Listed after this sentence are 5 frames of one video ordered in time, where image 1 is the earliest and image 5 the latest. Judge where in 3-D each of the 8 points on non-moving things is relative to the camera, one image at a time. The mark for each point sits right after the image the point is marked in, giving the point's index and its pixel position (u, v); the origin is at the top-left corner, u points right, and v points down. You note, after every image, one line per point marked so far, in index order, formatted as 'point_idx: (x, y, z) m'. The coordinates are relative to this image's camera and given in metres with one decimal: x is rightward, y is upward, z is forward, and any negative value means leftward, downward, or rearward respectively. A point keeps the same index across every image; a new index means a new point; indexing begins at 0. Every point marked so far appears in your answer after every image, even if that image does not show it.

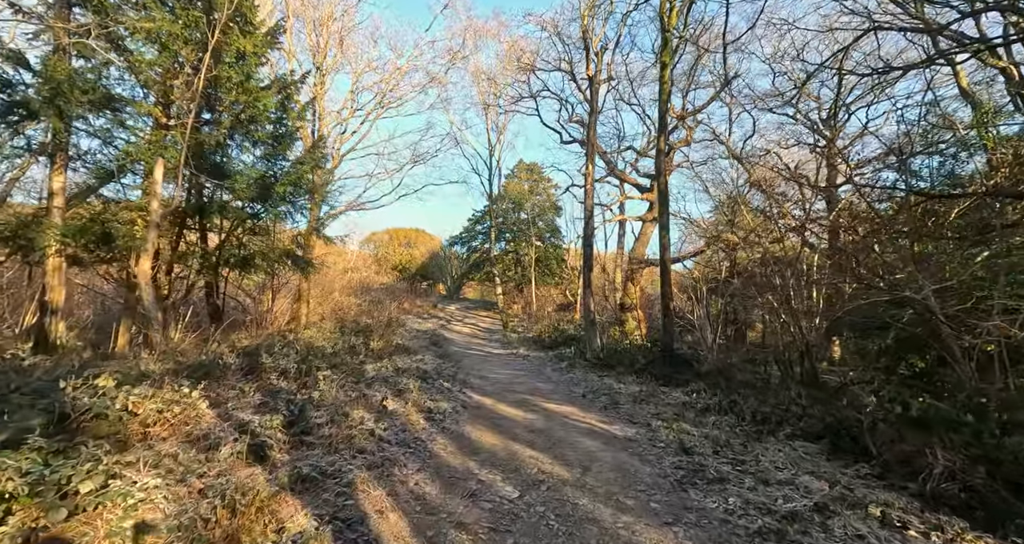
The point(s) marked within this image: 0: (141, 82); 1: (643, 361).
0: (-5.1, +2.6, +6.5) m
1: (+2.5, -1.7, +9.1) m
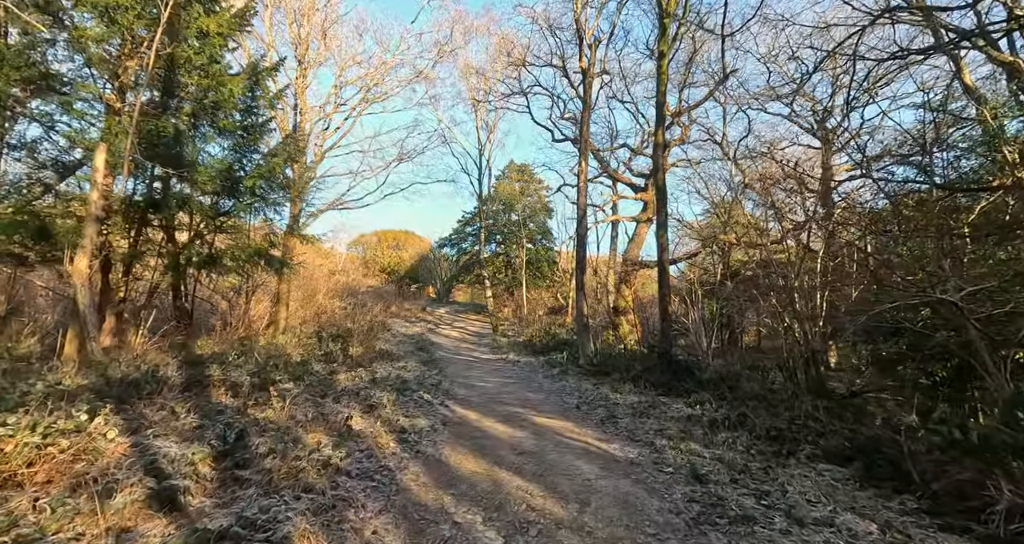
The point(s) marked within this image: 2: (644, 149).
0: (-5.2, +2.6, +5.9) m
1: (+2.3, -1.7, +8.5) m
2: (+4.2, +4.0, +15.4) m
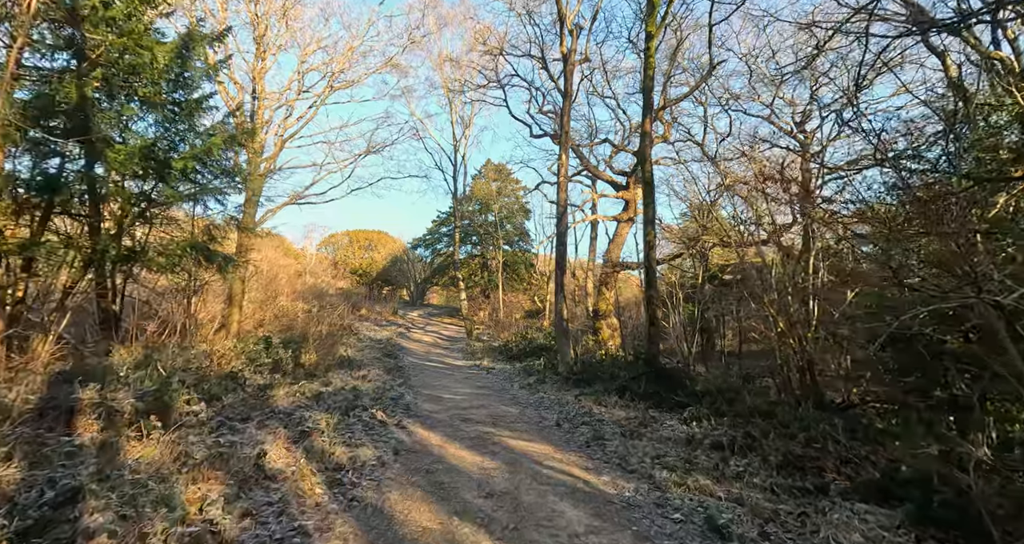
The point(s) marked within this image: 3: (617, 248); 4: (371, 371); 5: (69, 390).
0: (-5.5, +2.7, +4.8) m
1: (+1.8, -1.7, +7.8) m
2: (+3.5, +3.9, +14.7) m
3: (+3.3, +0.8, +14.9) m
4: (-2.9, -2.0, +9.9) m
5: (-3.1, -0.8, +3.3) m
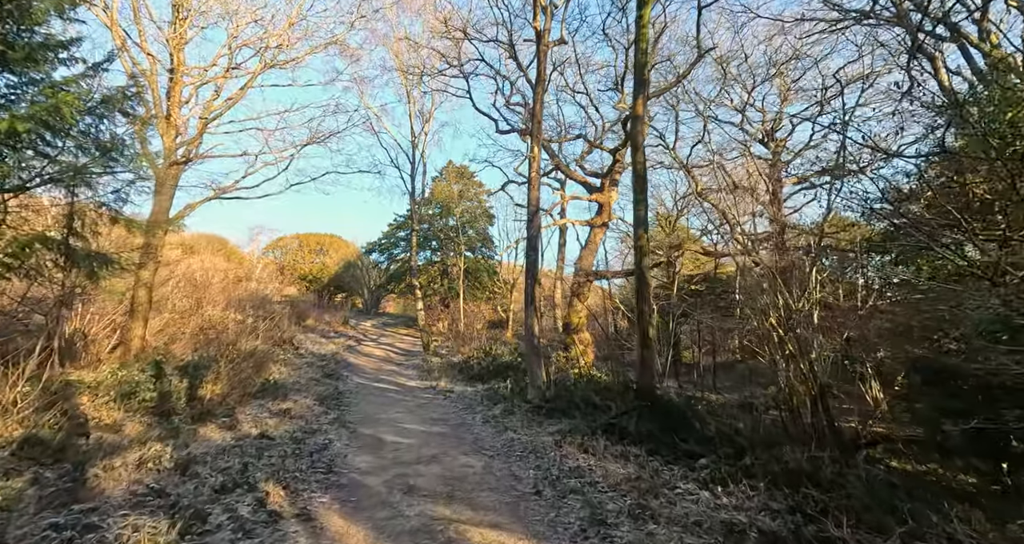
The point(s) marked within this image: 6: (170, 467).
0: (-5.7, +2.6, +2.8) m
1: (+1.3, -1.9, +6.3) m
2: (+2.5, +3.6, +13.5) m
3: (+2.2, +0.5, +13.6) m
4: (-3.6, -2.2, +8.1) m
5: (-3.2, -0.8, +1.5) m
6: (-2.5, -1.4, +3.5) m
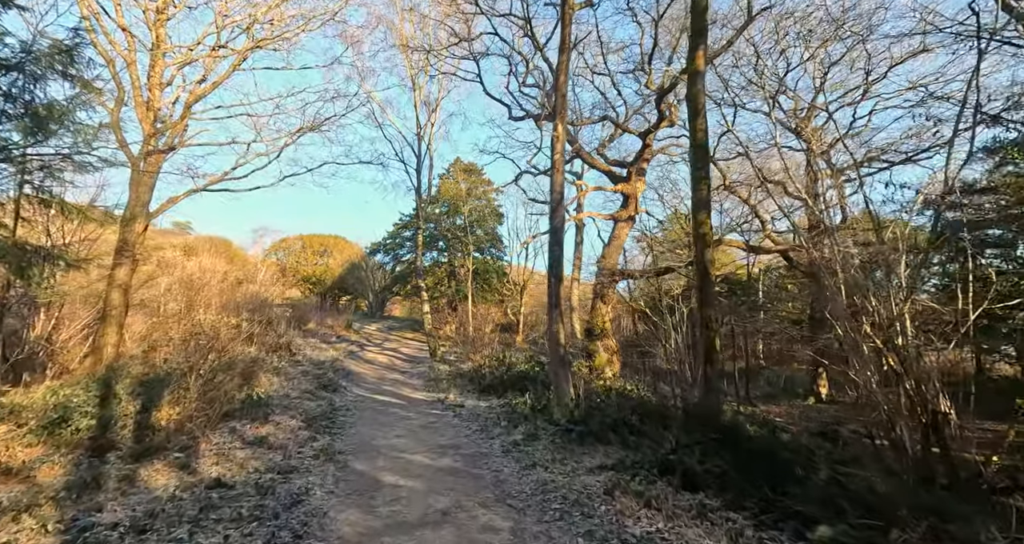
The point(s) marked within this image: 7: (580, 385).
0: (-5.4, +2.7, +1.6) m
1: (+1.7, -1.8, +5.0) m
2: (+2.9, +3.6, +12.2) m
3: (+2.6, +0.5, +12.3) m
4: (-3.2, -2.1, +6.8) m
5: (-2.9, -0.8, +0.3) m
6: (-2.2, -1.4, +2.3) m
7: (+1.2, -2.1, +8.6) m
